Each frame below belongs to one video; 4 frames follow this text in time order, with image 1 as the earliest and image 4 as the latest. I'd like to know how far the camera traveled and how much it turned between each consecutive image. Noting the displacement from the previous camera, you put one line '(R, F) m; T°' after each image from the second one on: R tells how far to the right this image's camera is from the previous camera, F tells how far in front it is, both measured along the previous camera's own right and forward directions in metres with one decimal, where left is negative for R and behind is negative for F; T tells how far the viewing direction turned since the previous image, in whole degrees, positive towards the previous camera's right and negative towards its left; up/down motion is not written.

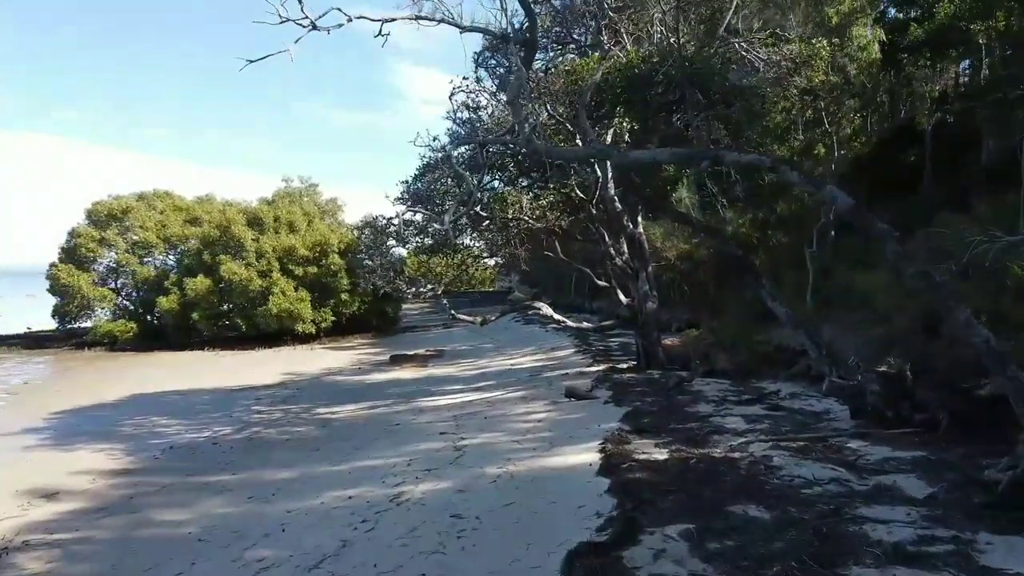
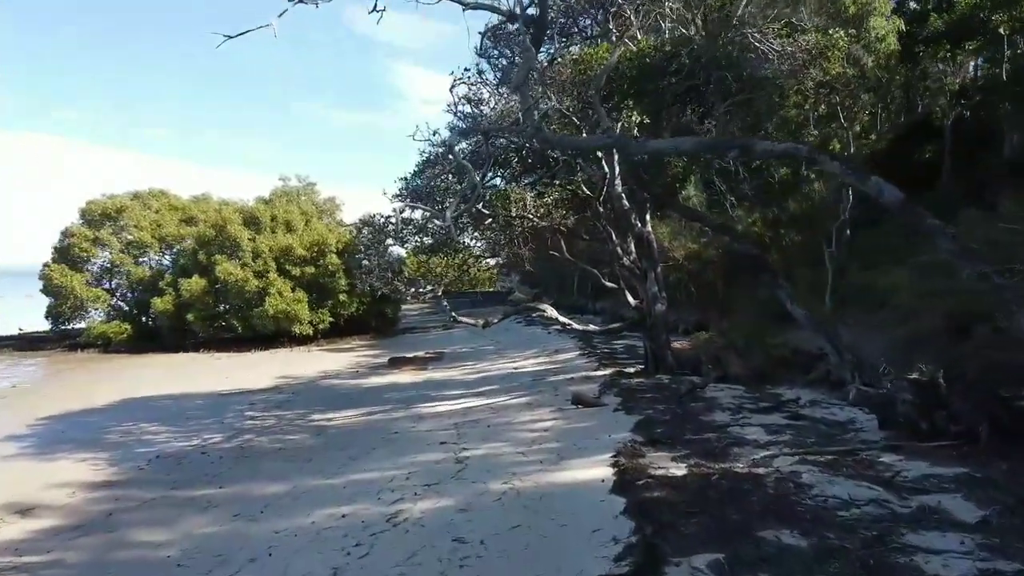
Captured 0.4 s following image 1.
(-0.1, +0.6) m; 0°
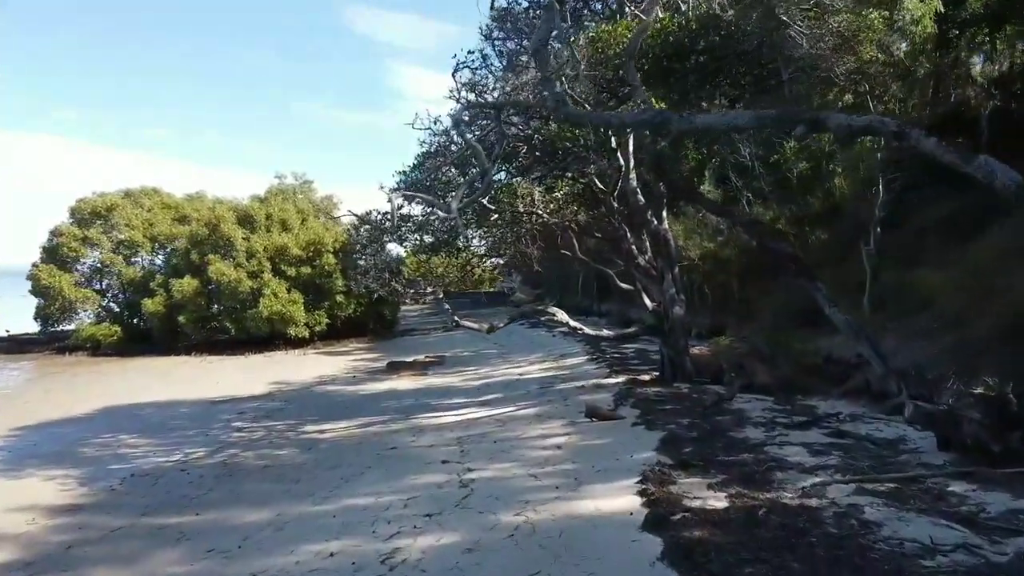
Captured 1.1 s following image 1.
(-0.1, +1.0) m; 0°
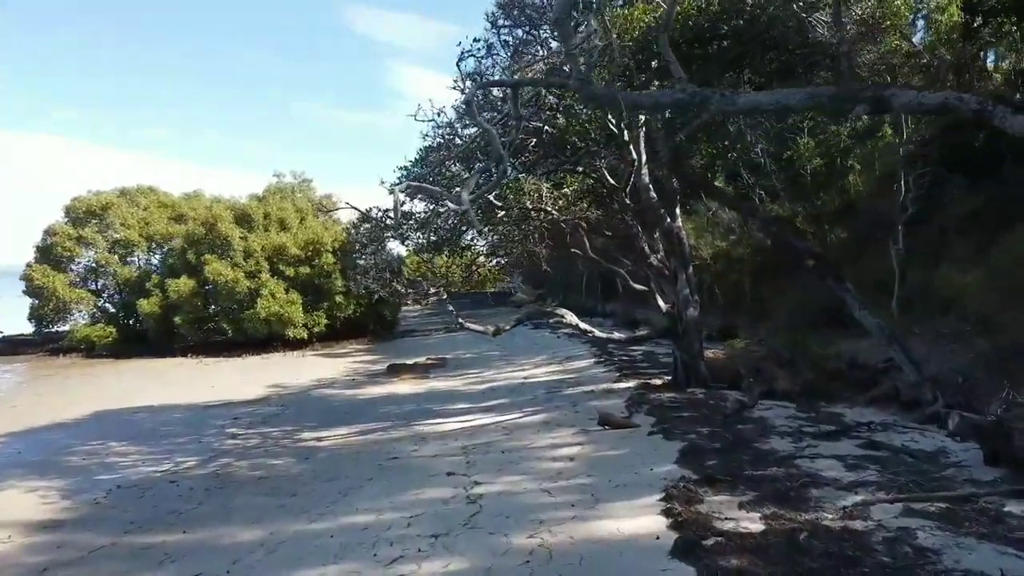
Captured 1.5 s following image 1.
(-0.1, +0.6) m; 0°
